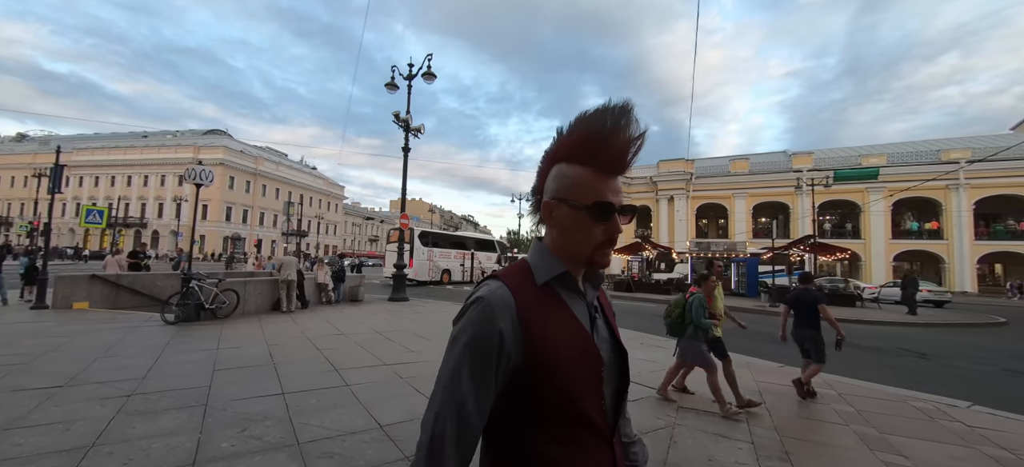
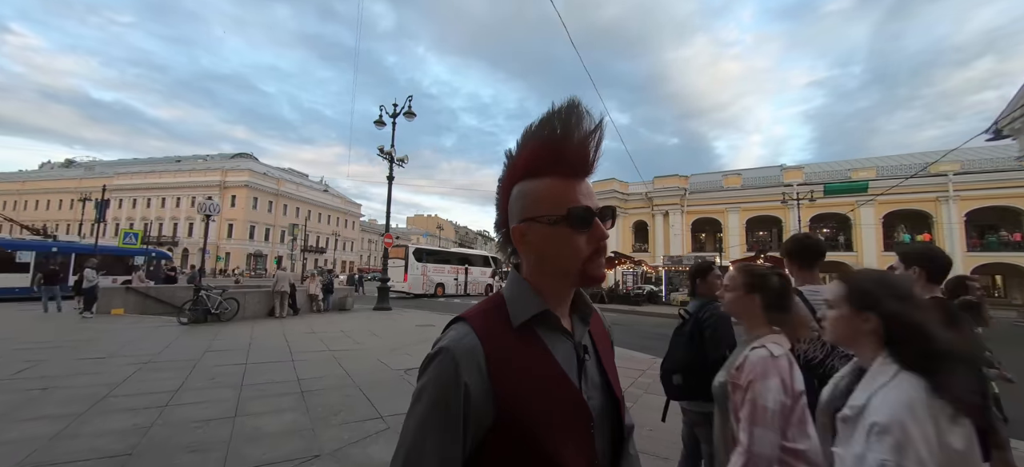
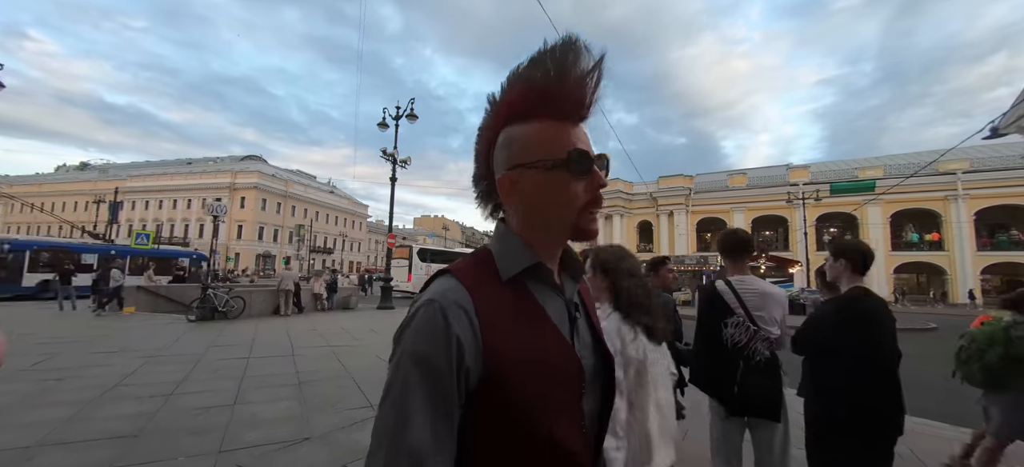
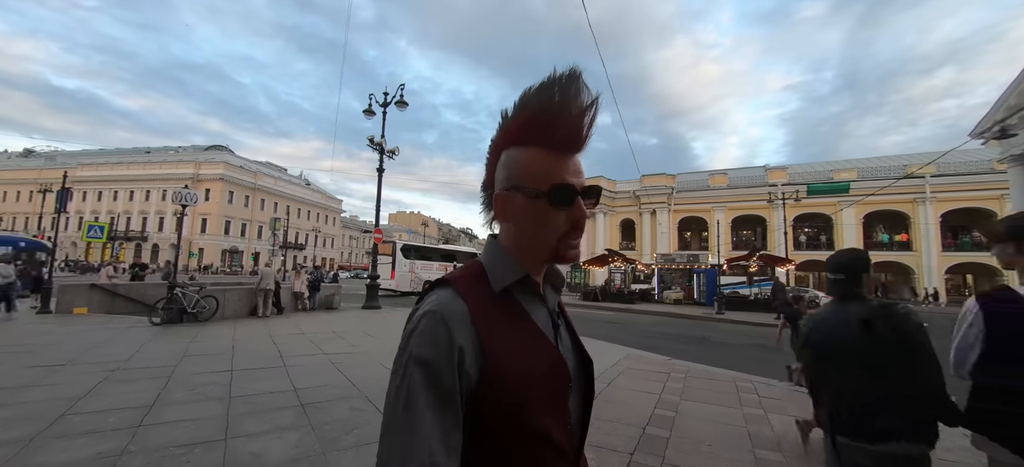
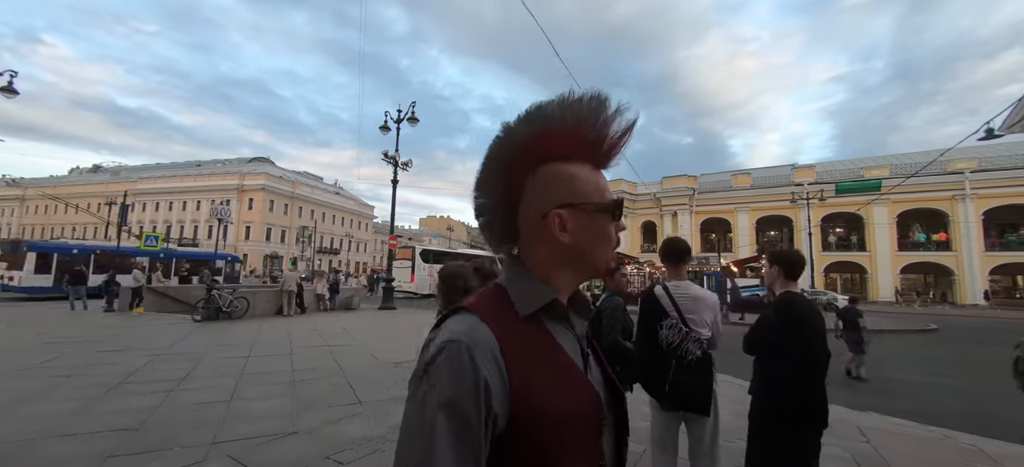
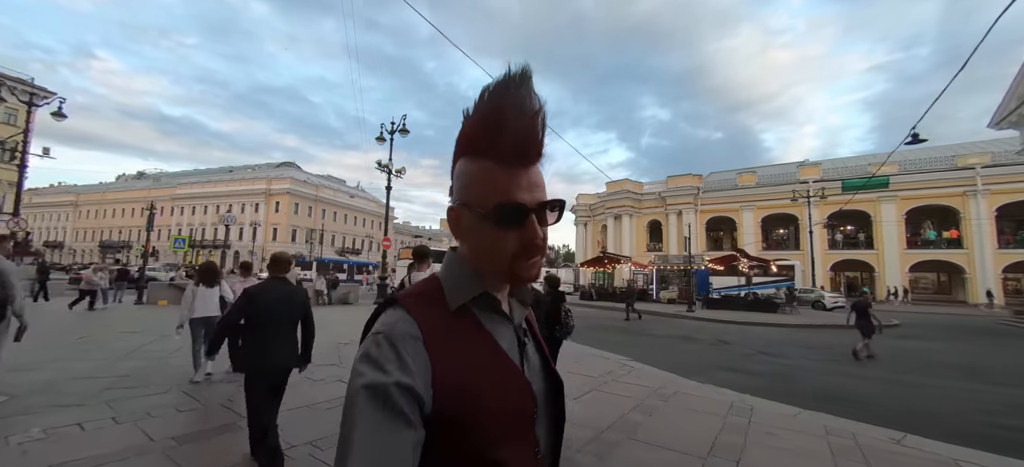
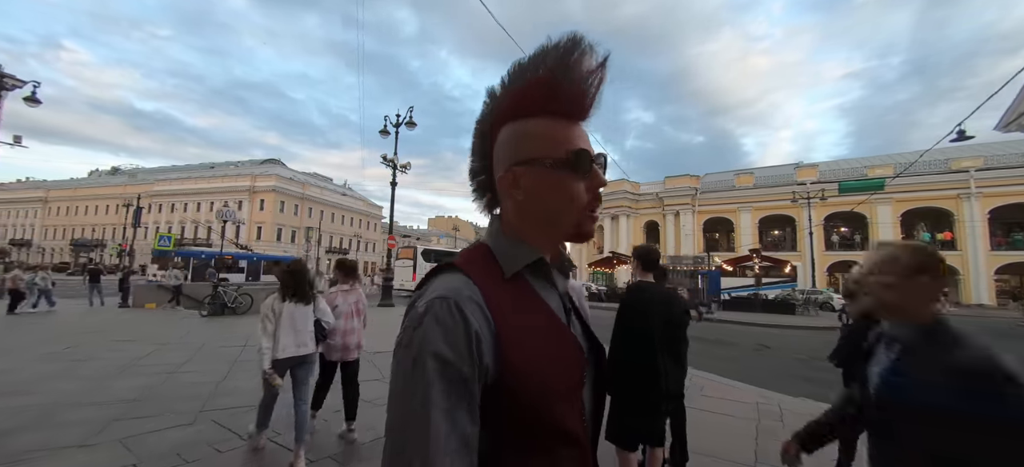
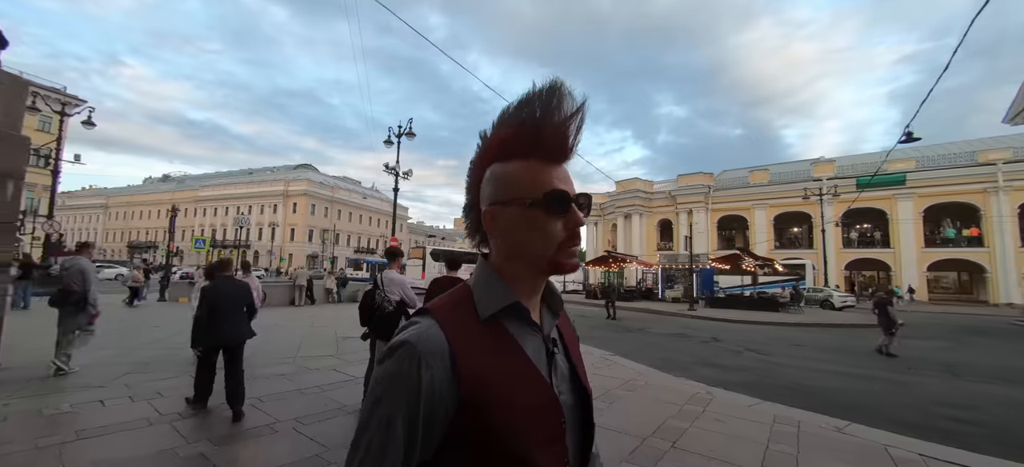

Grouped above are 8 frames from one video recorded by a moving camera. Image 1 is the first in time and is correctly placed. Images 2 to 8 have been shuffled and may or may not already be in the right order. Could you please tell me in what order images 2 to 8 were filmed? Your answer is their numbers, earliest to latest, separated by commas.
4, 2, 3, 5, 7, 6, 8
